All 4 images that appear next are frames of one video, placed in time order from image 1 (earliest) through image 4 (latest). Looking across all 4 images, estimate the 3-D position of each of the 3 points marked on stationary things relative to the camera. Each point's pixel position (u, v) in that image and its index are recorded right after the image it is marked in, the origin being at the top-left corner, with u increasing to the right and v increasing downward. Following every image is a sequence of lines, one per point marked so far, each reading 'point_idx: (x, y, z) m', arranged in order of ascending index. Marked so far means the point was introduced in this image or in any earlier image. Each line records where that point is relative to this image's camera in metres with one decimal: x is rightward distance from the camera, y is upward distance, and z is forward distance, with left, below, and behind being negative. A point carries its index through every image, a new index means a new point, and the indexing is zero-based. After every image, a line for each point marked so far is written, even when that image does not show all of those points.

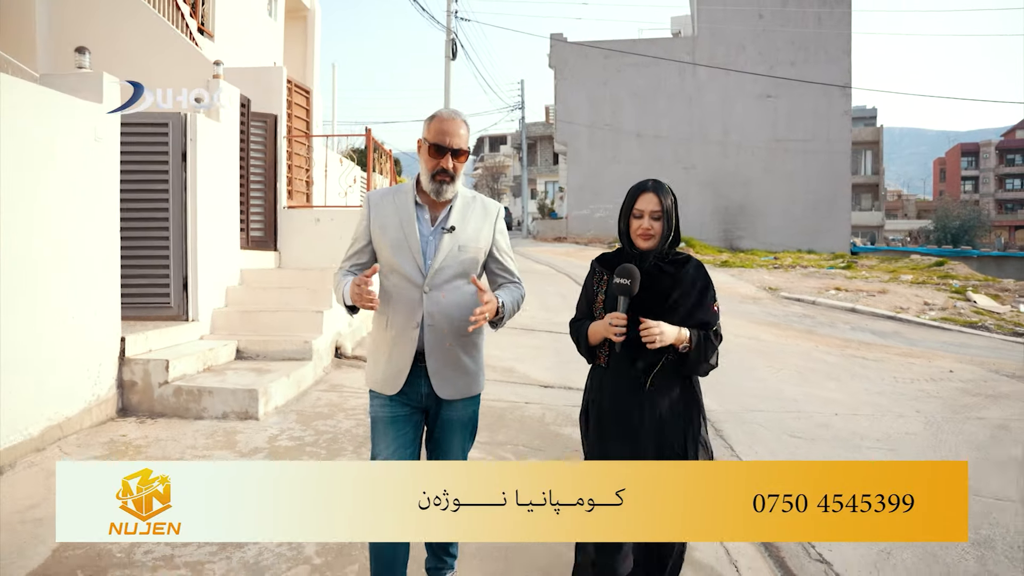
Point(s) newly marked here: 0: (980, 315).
0: (+10.1, -0.6, +14.9) m
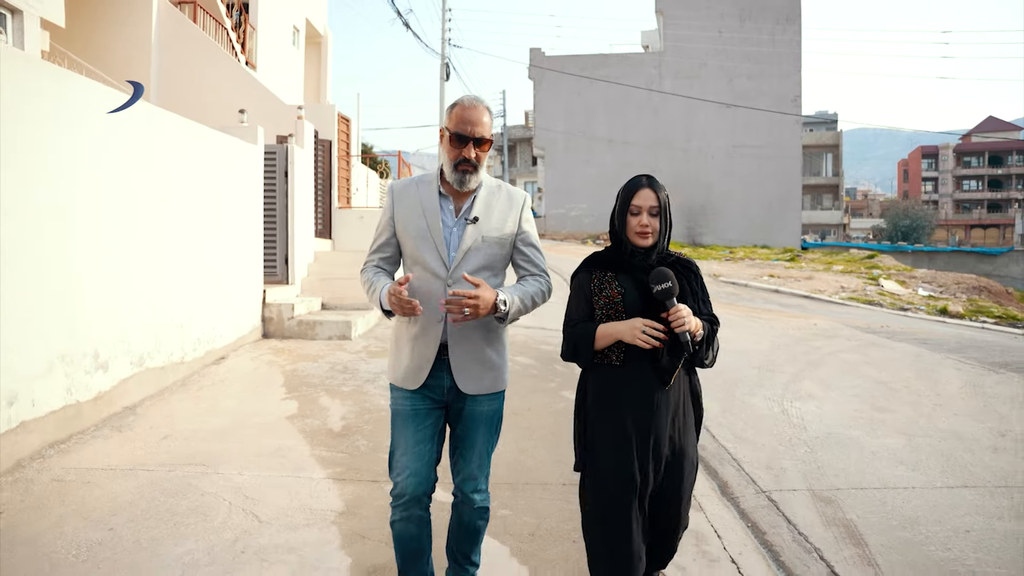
0: (+9.8, -0.2, +18.2) m
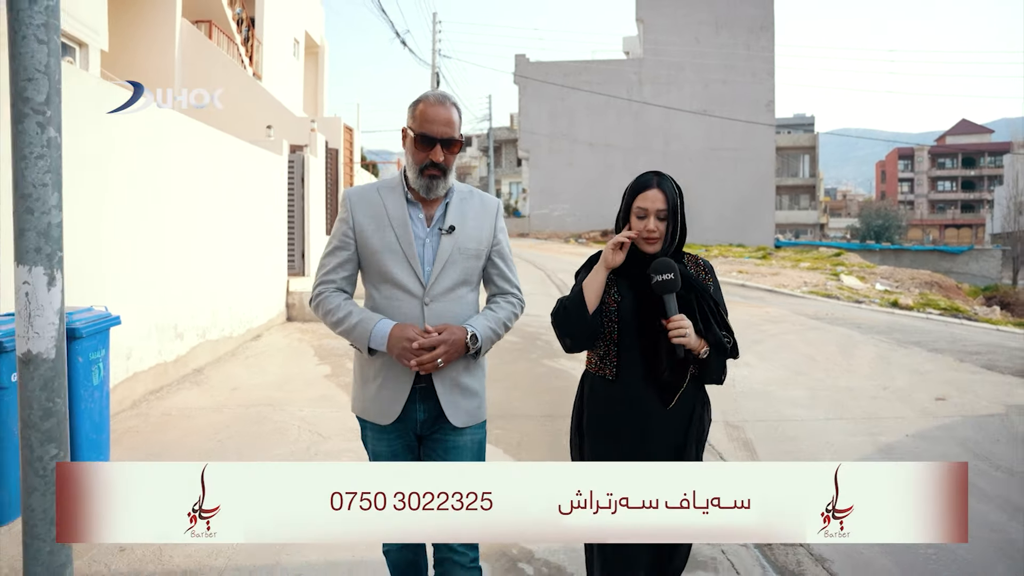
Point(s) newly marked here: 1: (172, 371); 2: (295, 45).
0: (+9.4, -0.1, +19.7) m
1: (-2.9, -0.7, +5.9) m
2: (-6.0, +6.7, +19.3) m
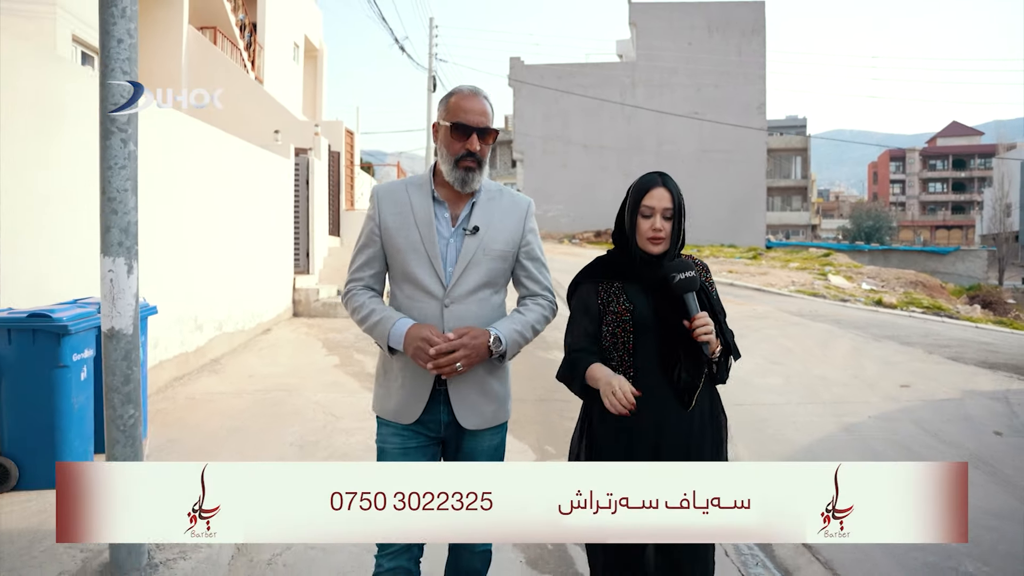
0: (+9.3, 0.0, +20.3) m
1: (-2.9, -0.7, +6.3) m
2: (-6.2, +6.8, +19.7) m
